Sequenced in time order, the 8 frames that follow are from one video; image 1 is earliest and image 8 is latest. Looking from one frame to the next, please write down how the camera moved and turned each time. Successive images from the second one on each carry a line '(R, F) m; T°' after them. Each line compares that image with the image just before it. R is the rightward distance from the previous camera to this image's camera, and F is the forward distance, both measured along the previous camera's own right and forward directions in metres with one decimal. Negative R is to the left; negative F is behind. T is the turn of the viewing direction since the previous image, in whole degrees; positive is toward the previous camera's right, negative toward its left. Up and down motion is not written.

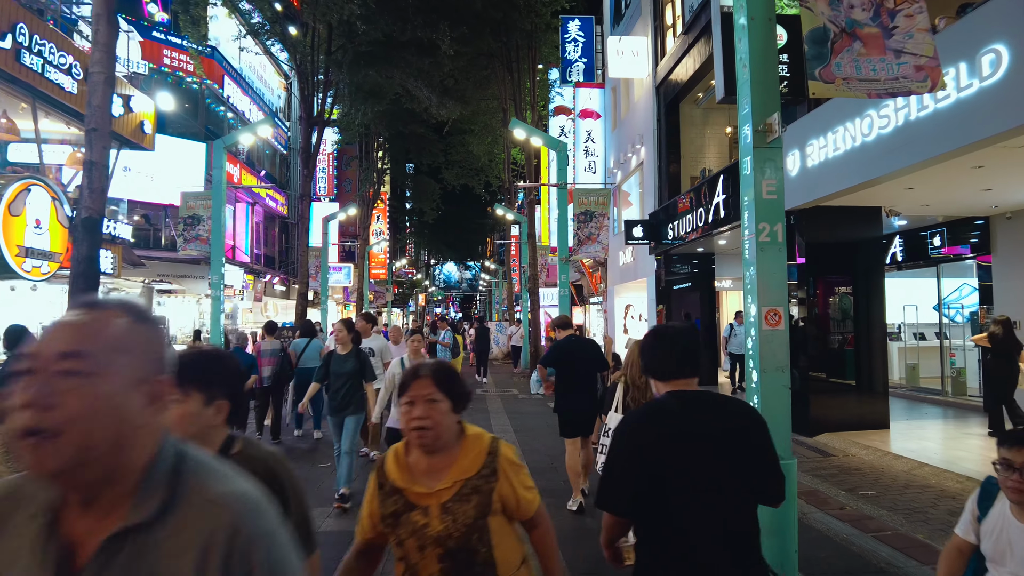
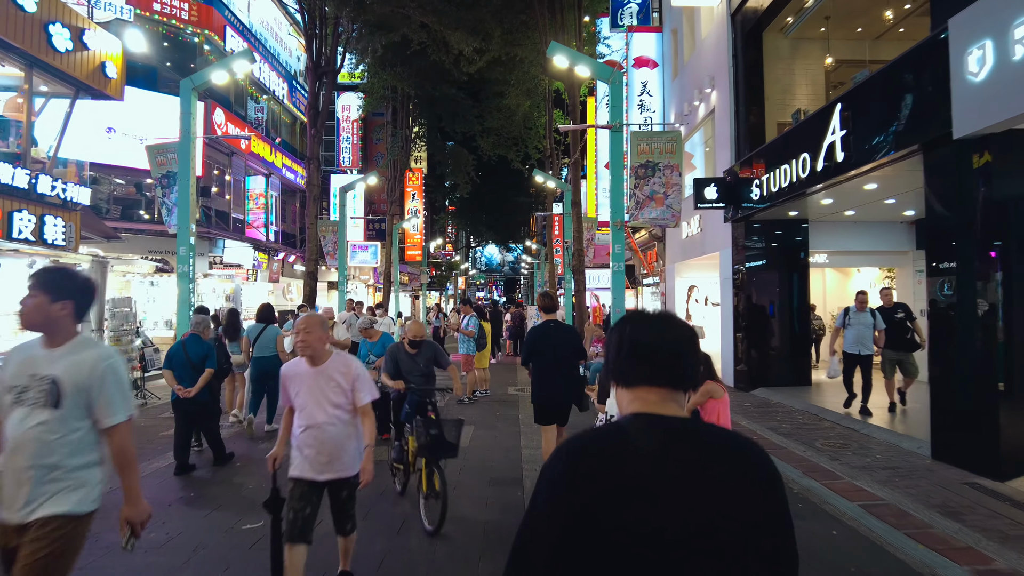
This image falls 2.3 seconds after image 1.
(+0.1, +2.7) m; -4°
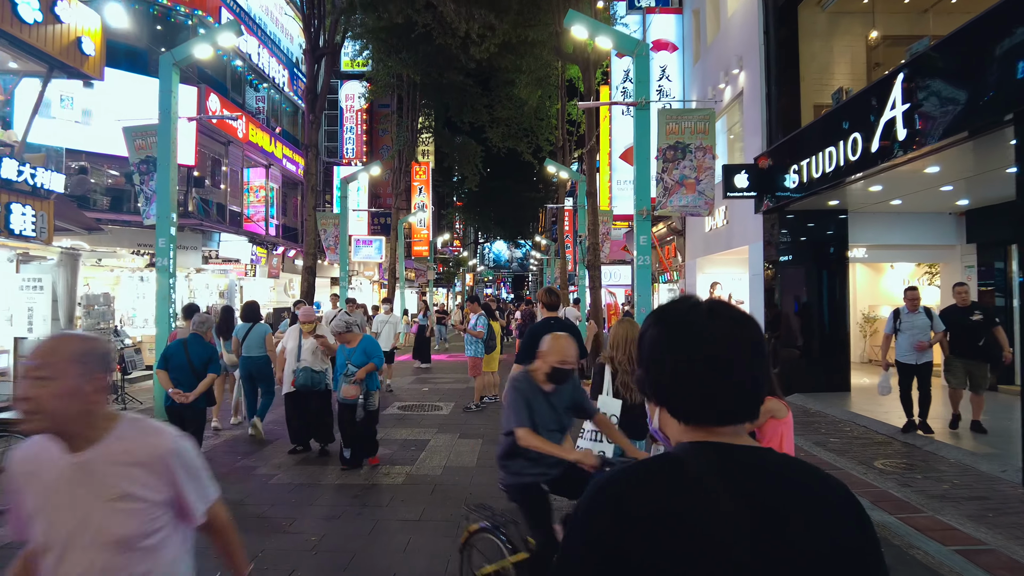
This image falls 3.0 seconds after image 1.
(-0.1, +1.0) m; -1°
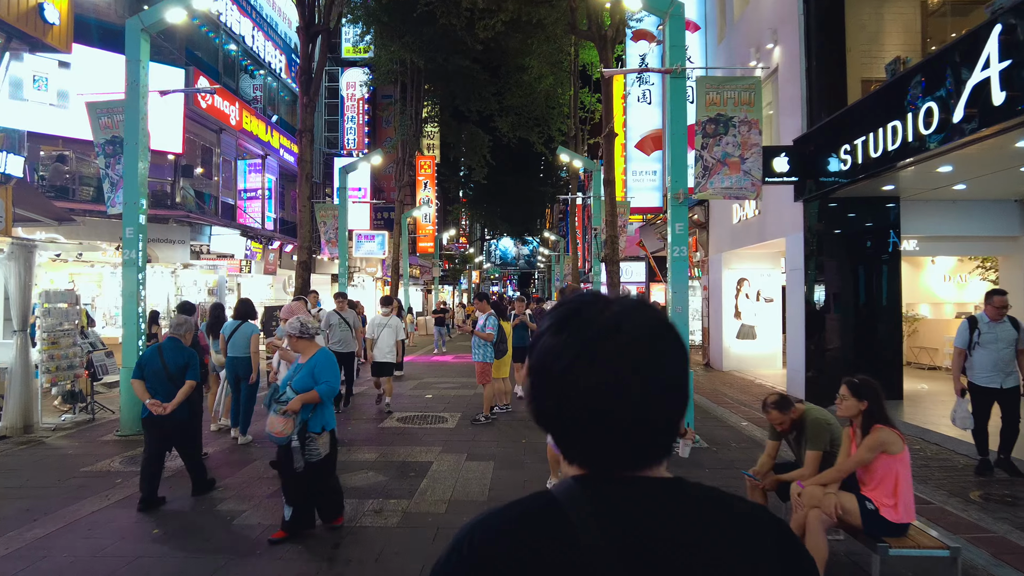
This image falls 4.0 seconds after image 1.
(-0.1, +1.1) m; -1°
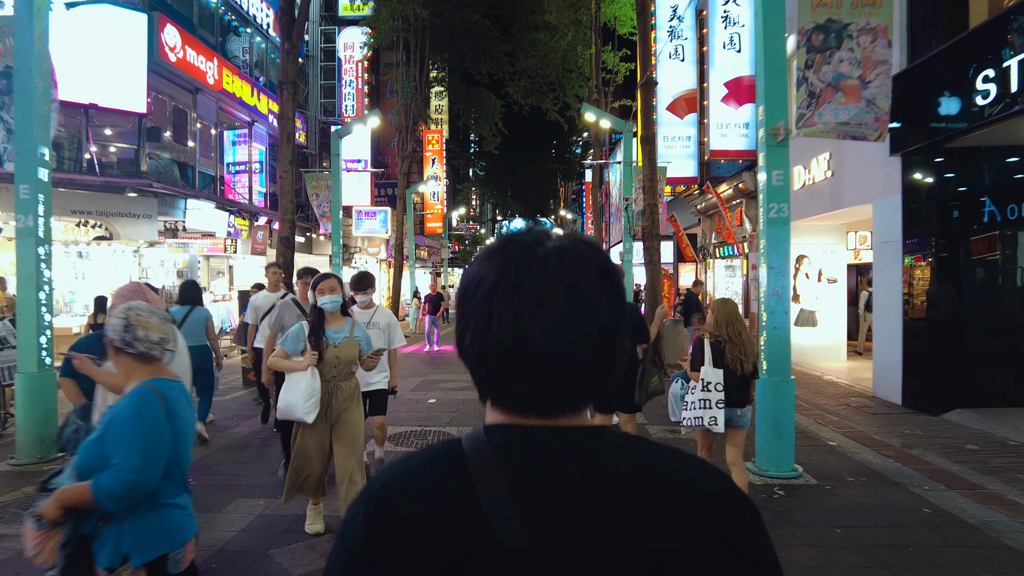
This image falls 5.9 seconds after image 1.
(-0.2, +2.1) m; -1°
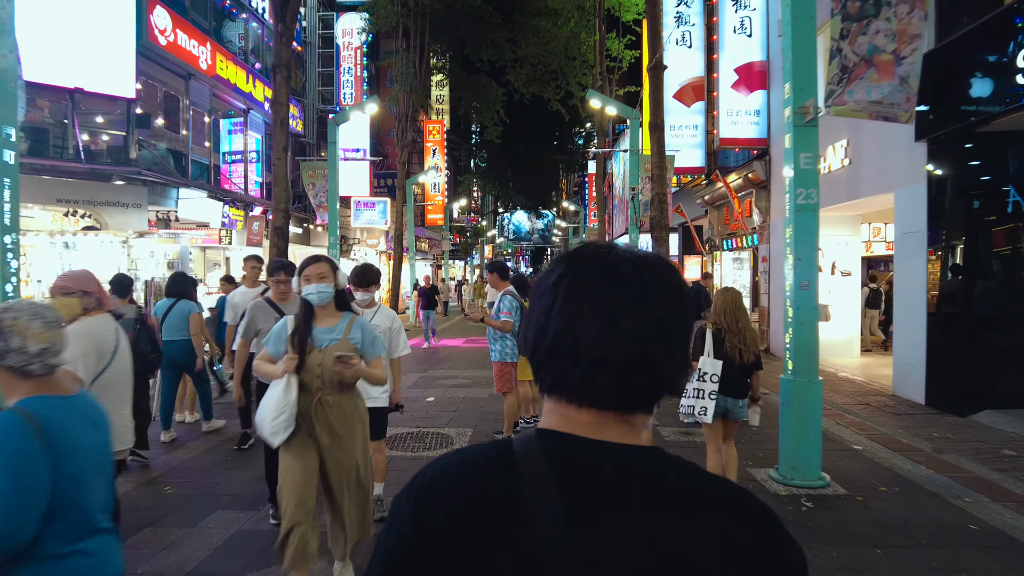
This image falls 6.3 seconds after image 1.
(0.0, +0.4) m; 0°
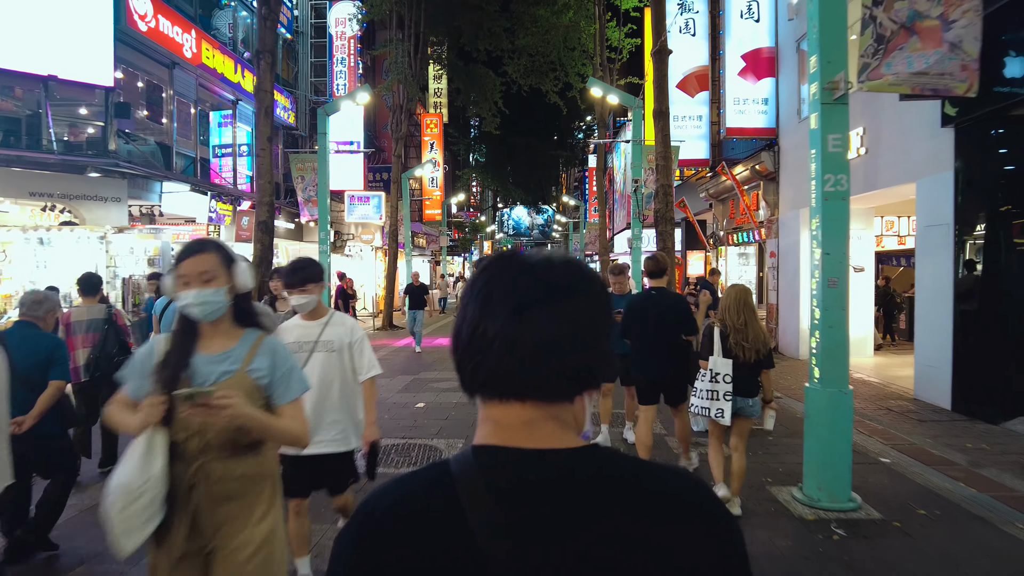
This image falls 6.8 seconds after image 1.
(+0.1, +0.5) m; 0°
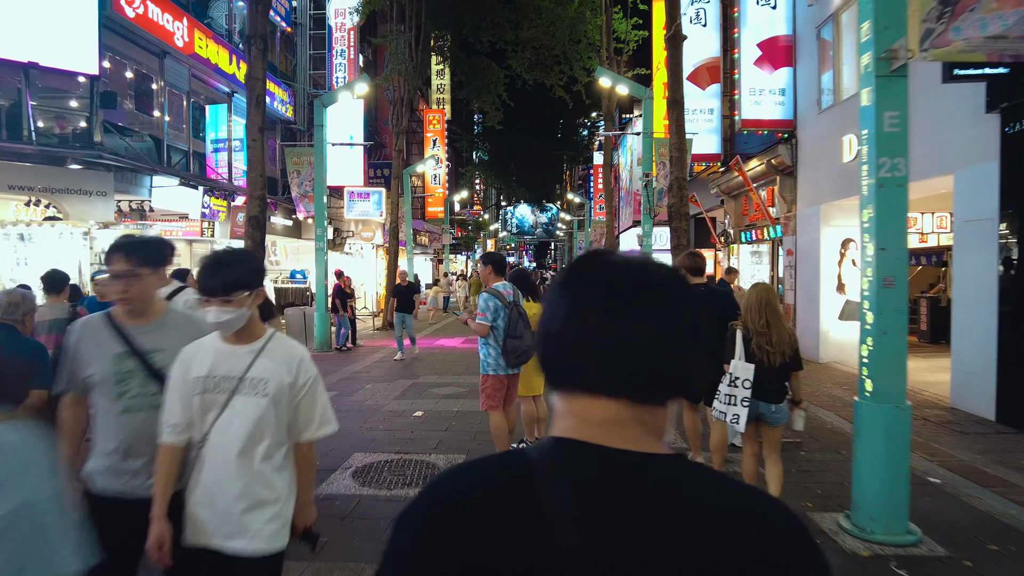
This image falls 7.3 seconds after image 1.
(0.0, +0.6) m; 0°
